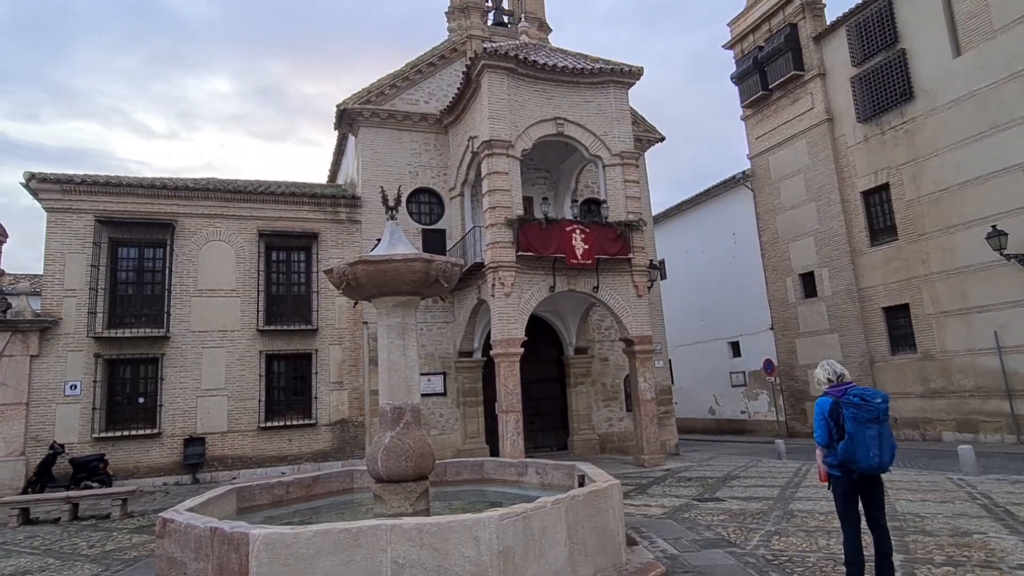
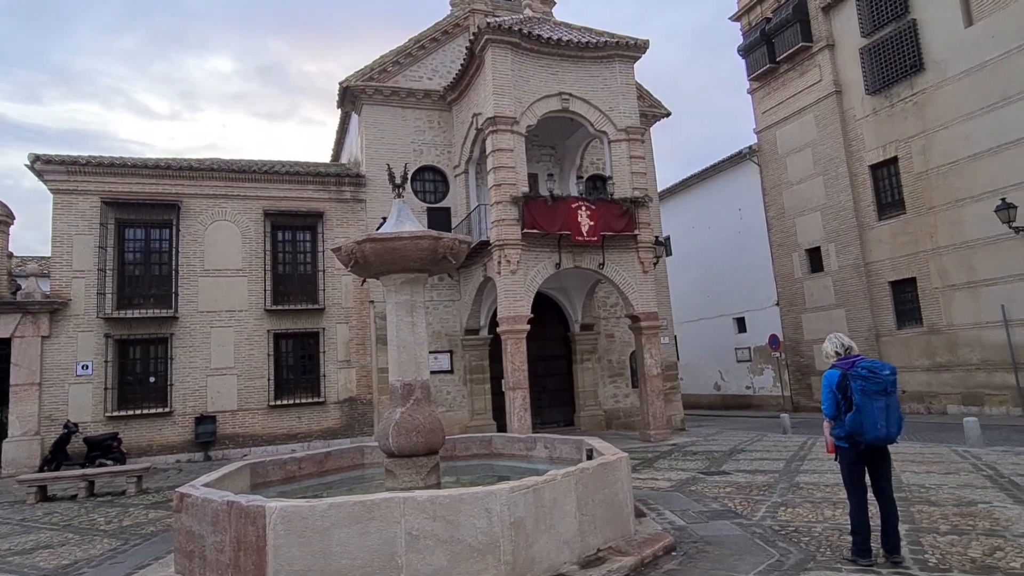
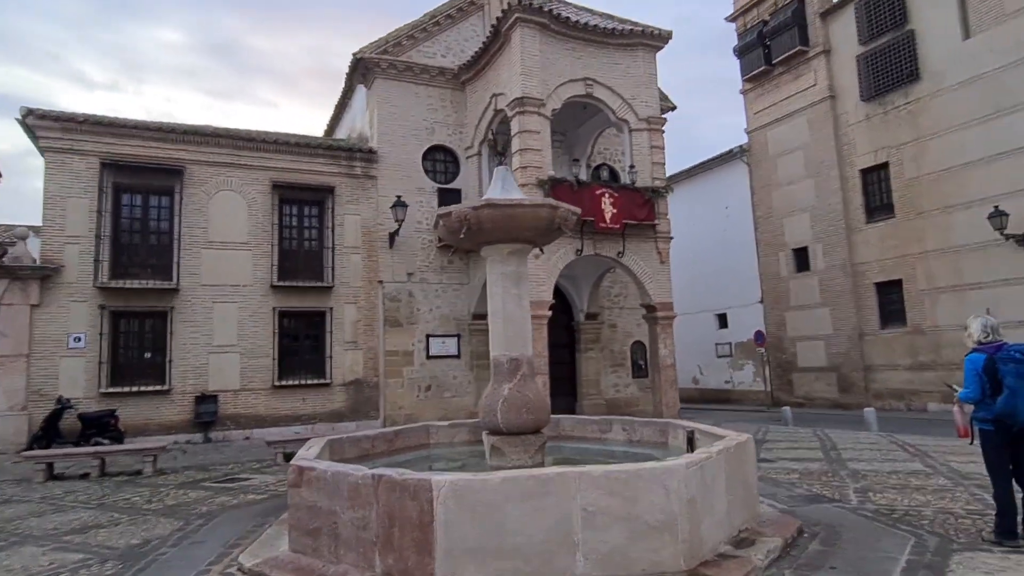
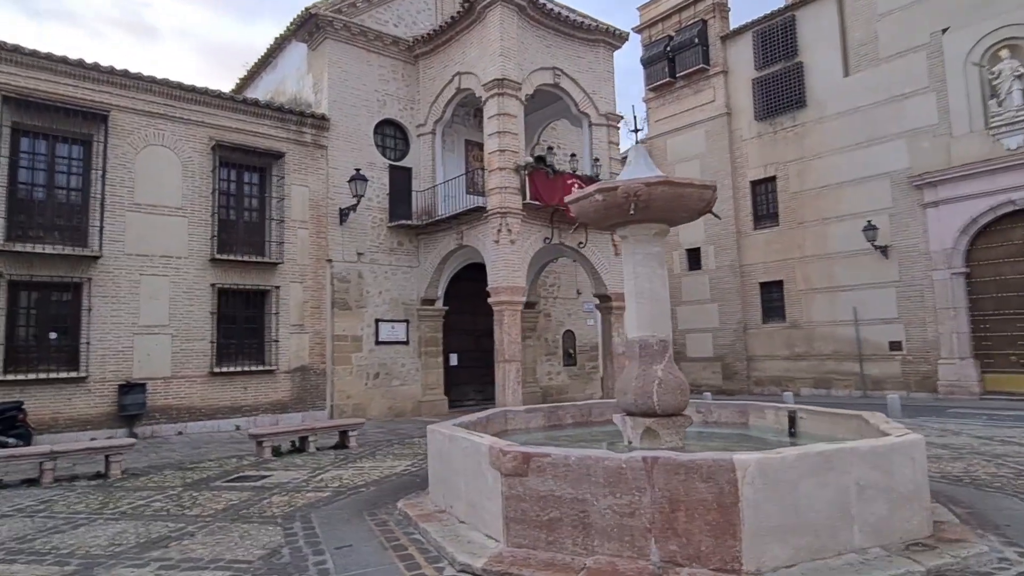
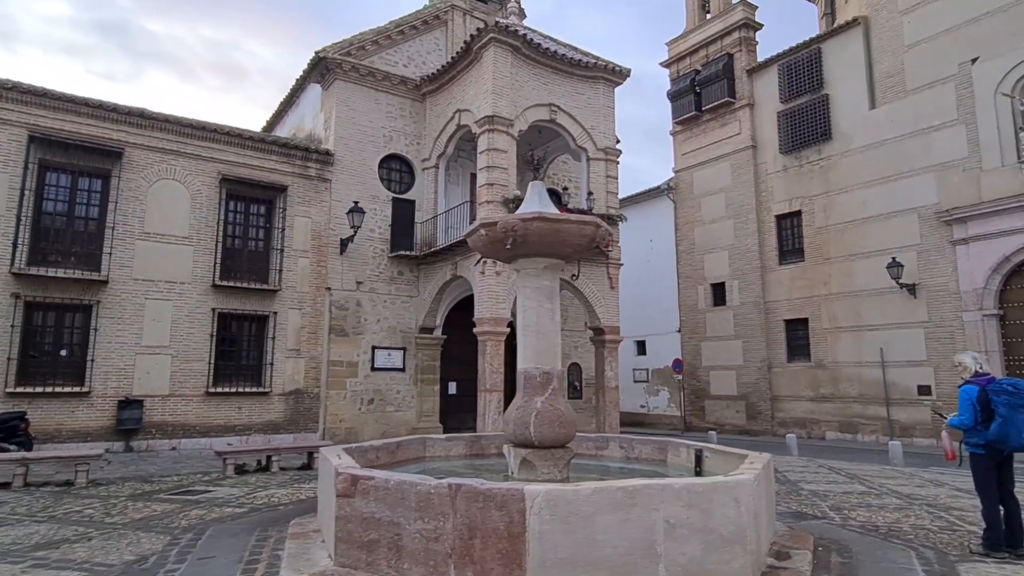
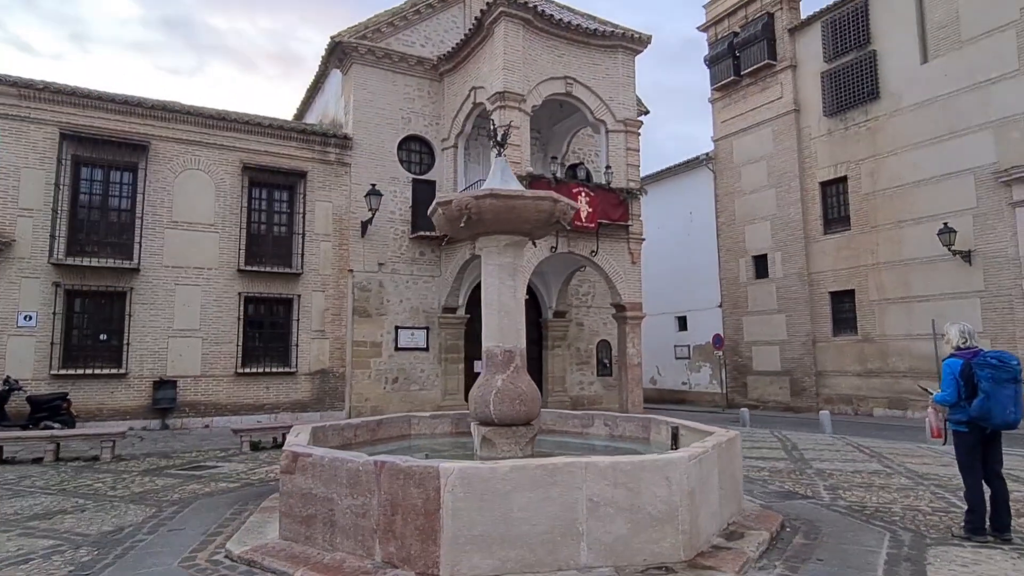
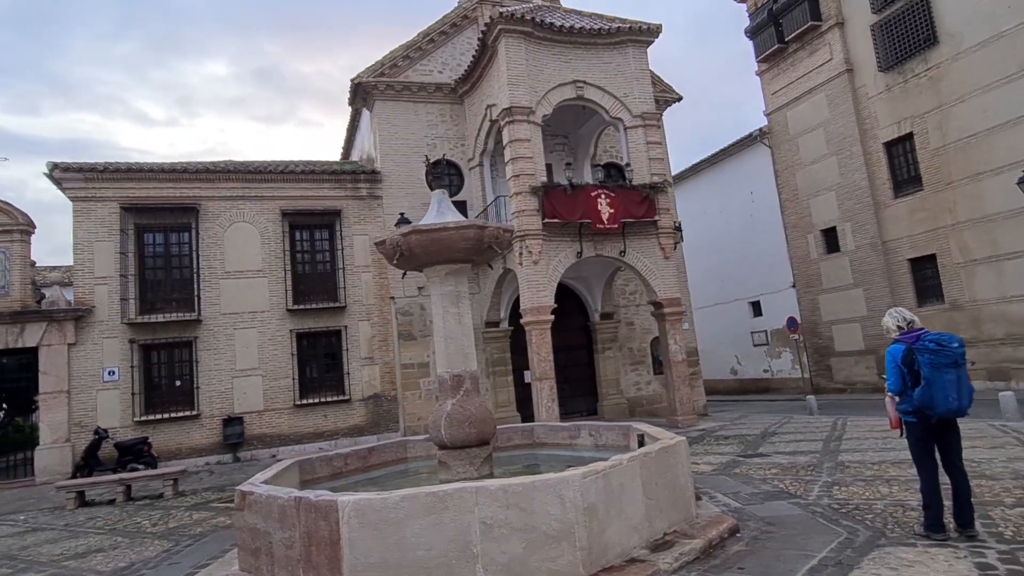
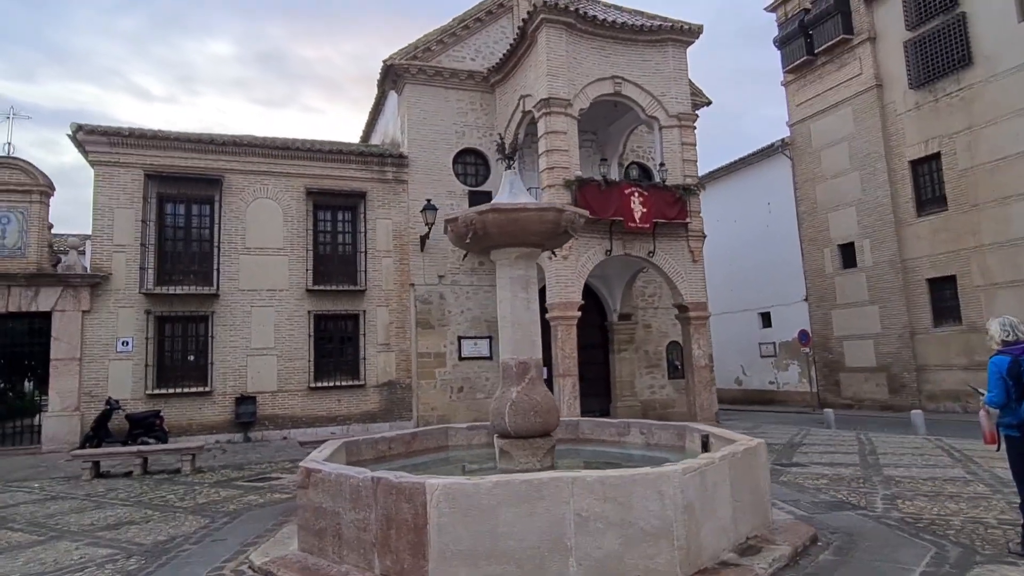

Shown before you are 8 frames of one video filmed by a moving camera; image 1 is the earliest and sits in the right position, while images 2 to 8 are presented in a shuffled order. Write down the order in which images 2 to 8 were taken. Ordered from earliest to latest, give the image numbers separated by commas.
2, 7, 8, 3, 6, 5, 4
